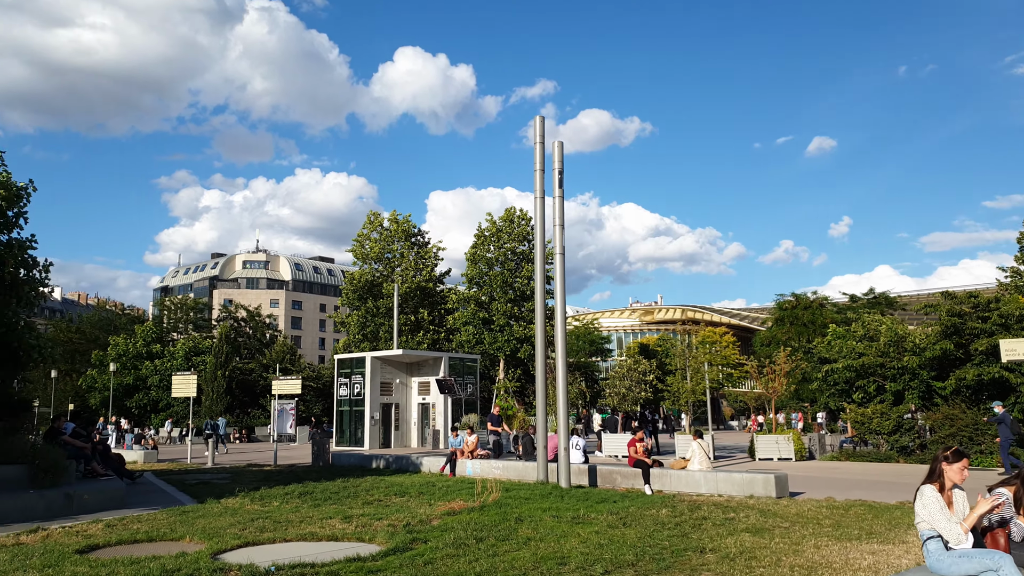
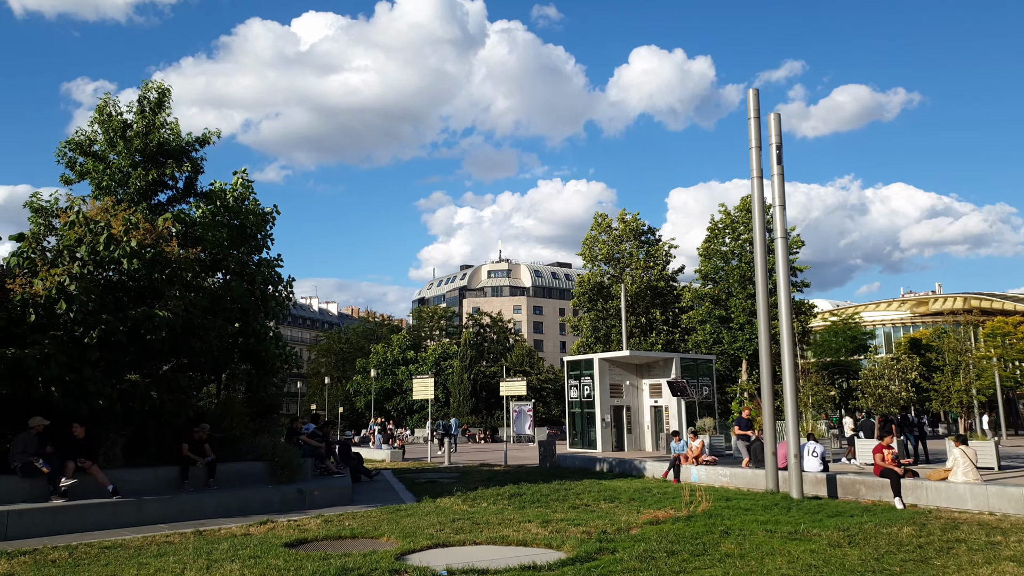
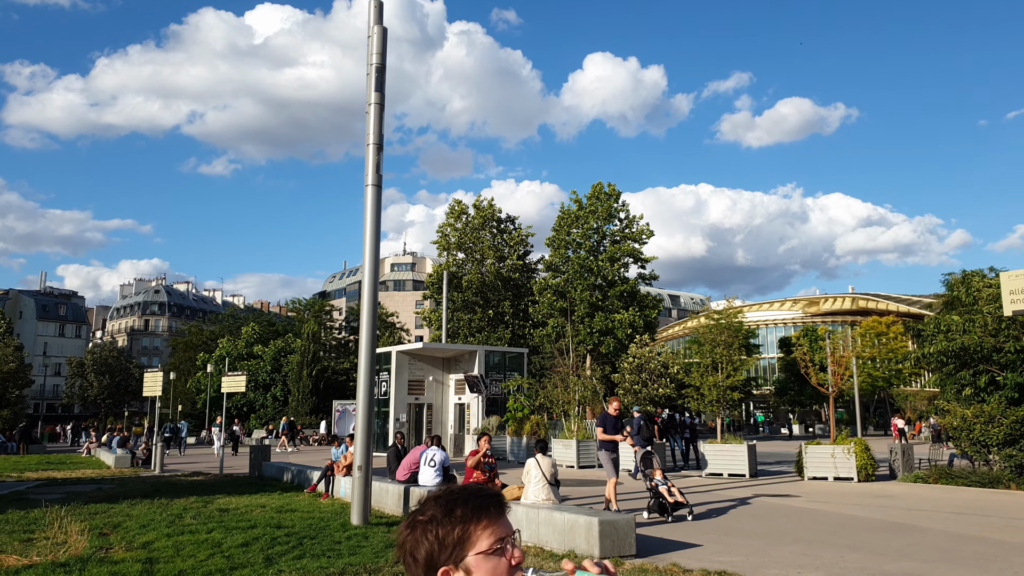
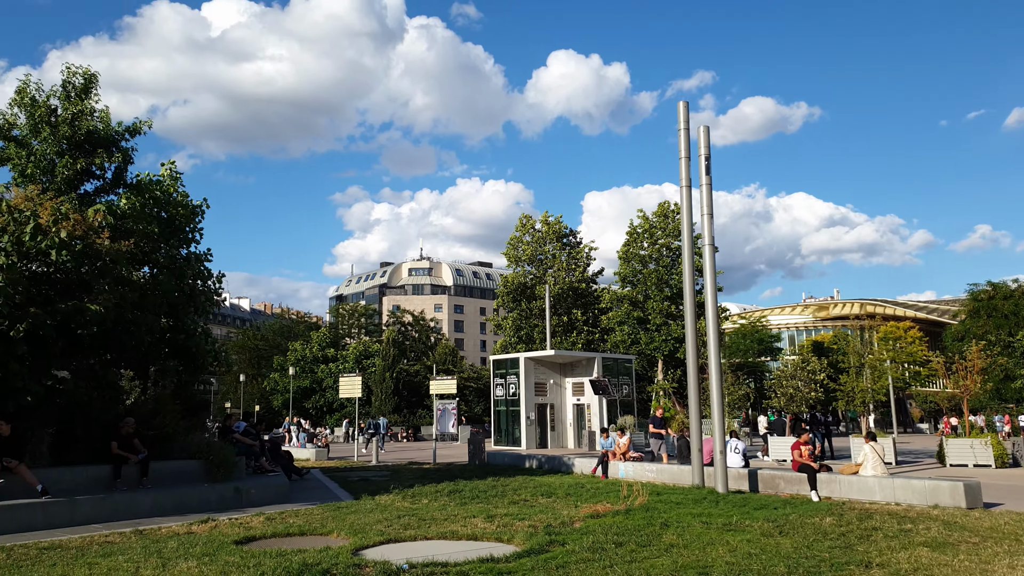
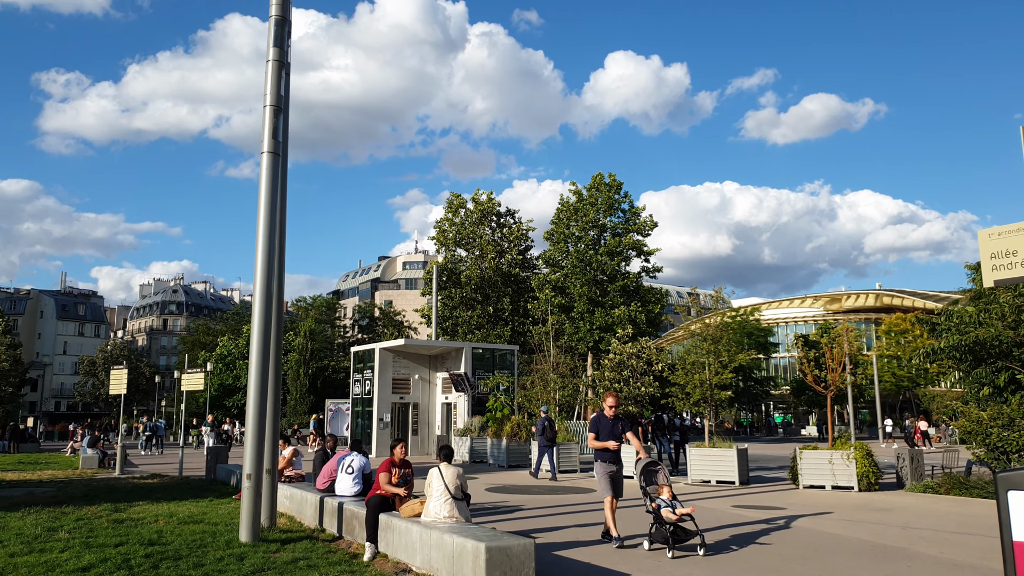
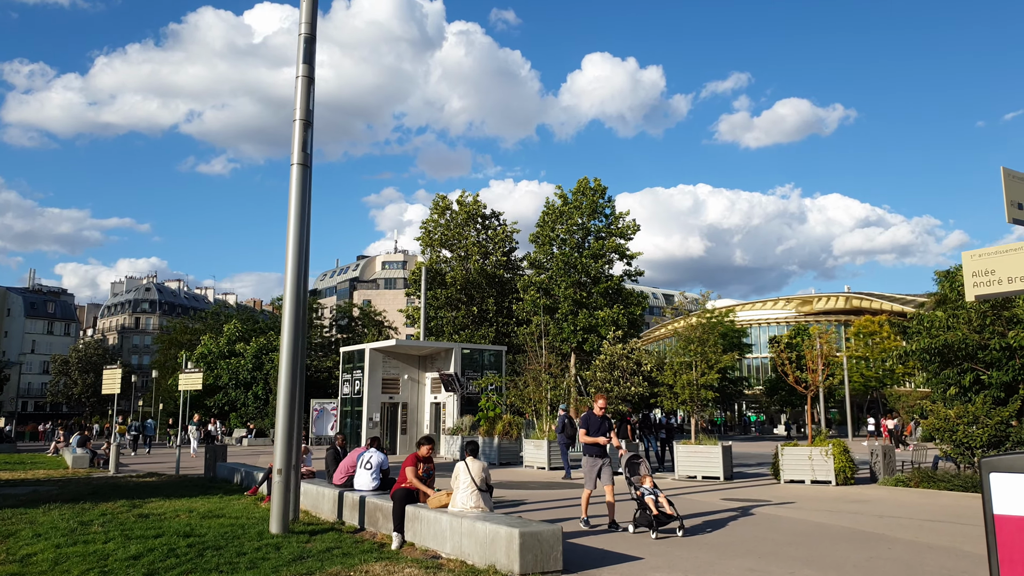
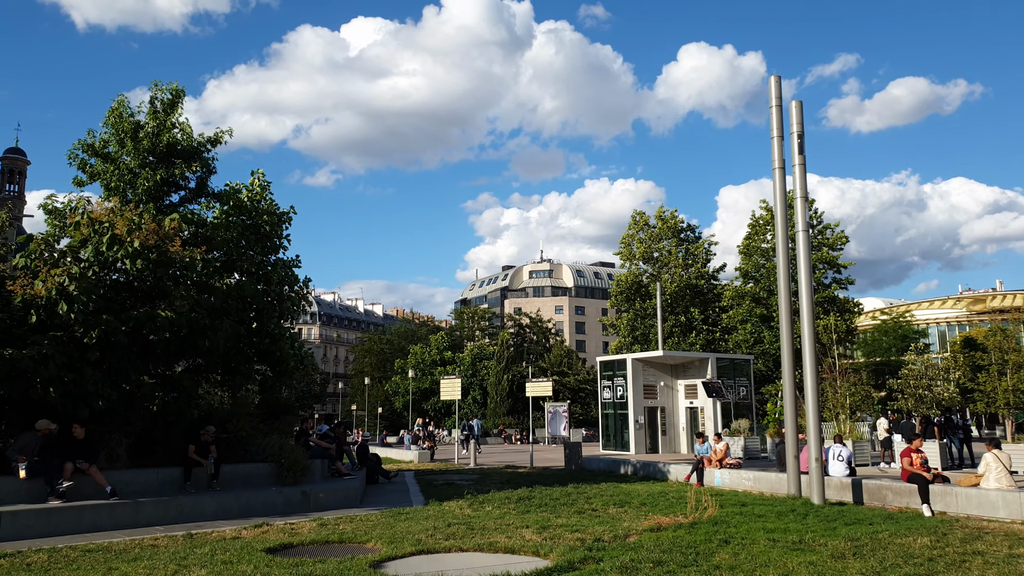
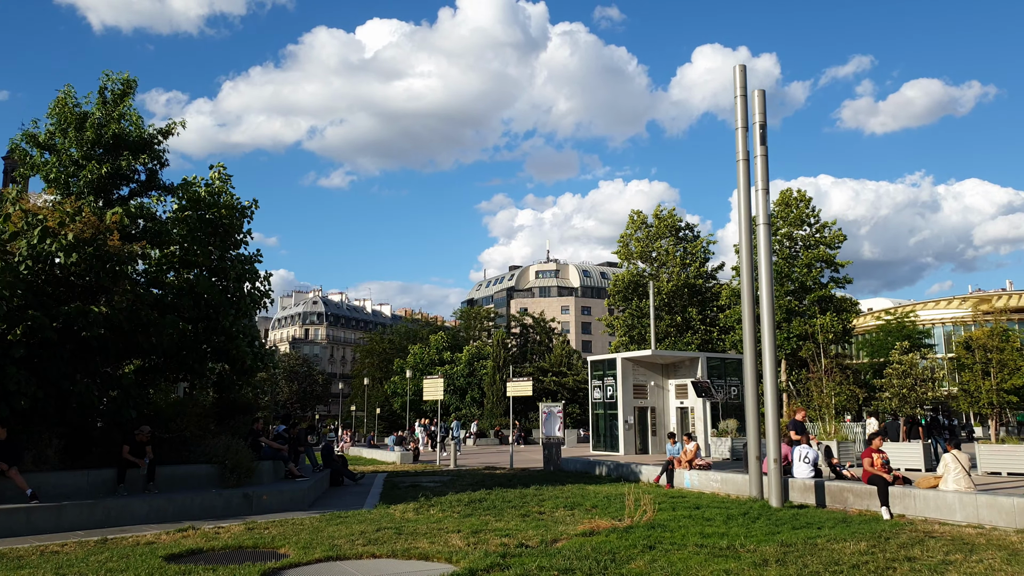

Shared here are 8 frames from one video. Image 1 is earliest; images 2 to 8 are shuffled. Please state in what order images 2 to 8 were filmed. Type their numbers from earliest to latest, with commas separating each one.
4, 2, 7, 8, 3, 6, 5
